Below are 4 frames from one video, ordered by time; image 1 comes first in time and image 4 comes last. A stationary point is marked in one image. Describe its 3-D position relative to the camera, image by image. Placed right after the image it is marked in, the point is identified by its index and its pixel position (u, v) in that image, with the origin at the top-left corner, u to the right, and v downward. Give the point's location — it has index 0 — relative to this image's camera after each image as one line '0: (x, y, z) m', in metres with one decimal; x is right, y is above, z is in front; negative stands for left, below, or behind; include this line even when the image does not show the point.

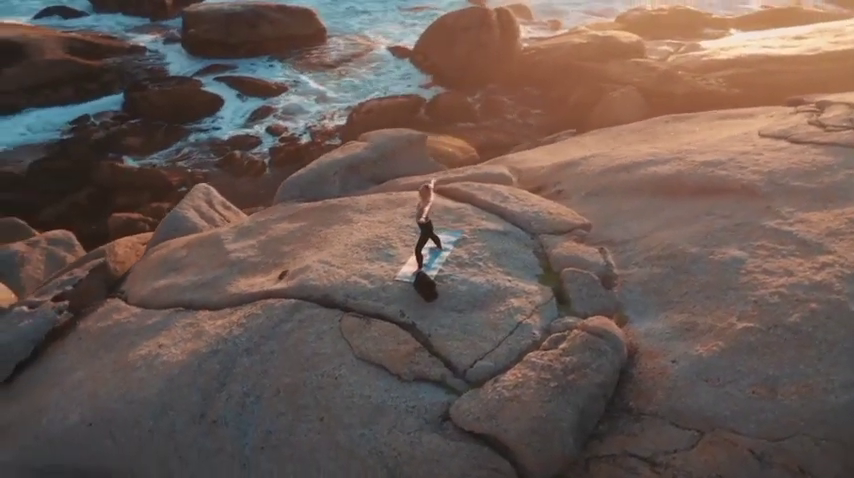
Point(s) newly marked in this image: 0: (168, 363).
0: (-1.5, -0.7, +5.3) m
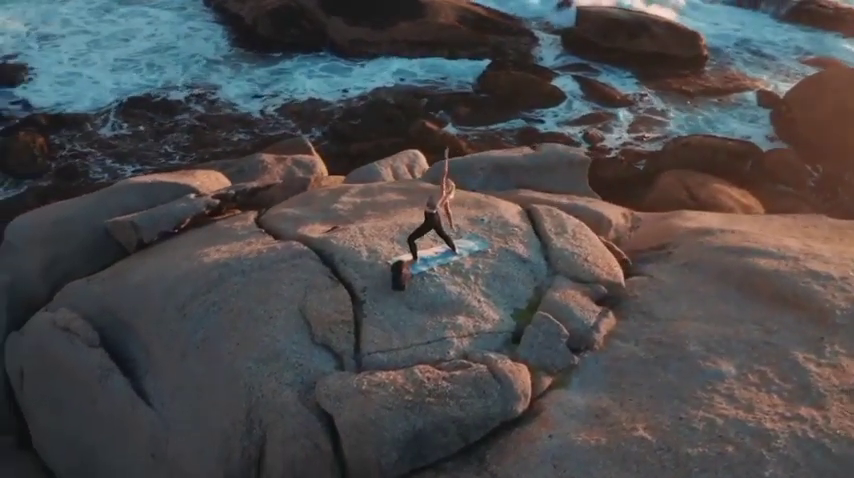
0: (-1.5, -0.2, +6.2) m
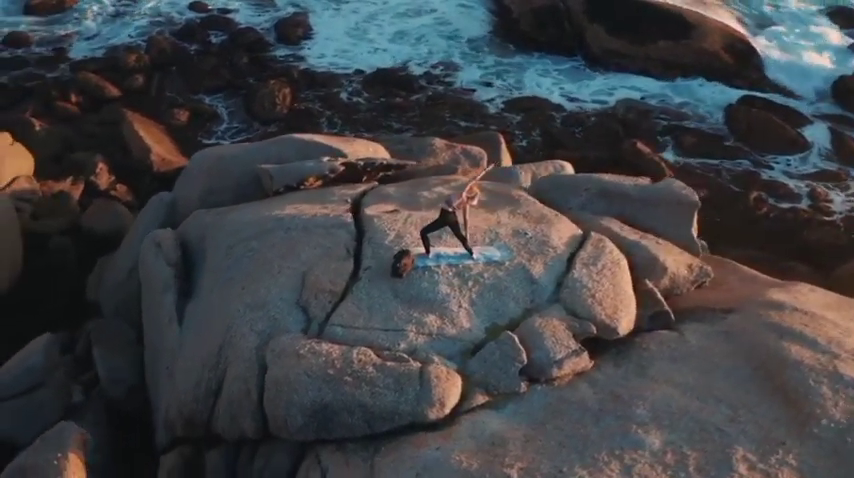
0: (-1.1, +0.2, +6.7) m
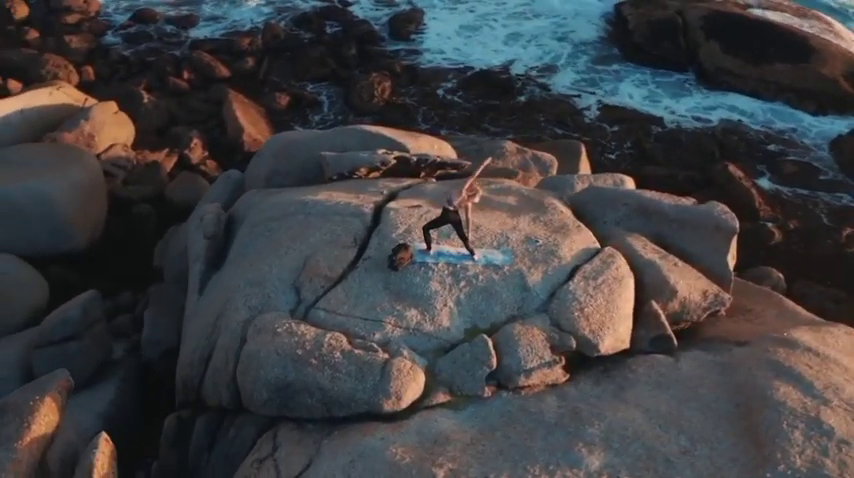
0: (-0.9, +0.3, +6.9) m
